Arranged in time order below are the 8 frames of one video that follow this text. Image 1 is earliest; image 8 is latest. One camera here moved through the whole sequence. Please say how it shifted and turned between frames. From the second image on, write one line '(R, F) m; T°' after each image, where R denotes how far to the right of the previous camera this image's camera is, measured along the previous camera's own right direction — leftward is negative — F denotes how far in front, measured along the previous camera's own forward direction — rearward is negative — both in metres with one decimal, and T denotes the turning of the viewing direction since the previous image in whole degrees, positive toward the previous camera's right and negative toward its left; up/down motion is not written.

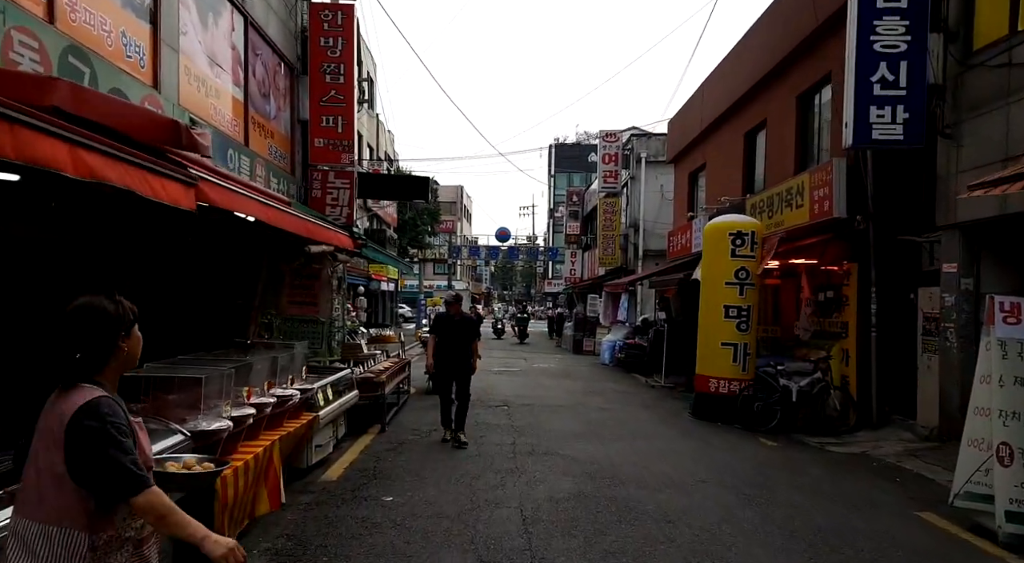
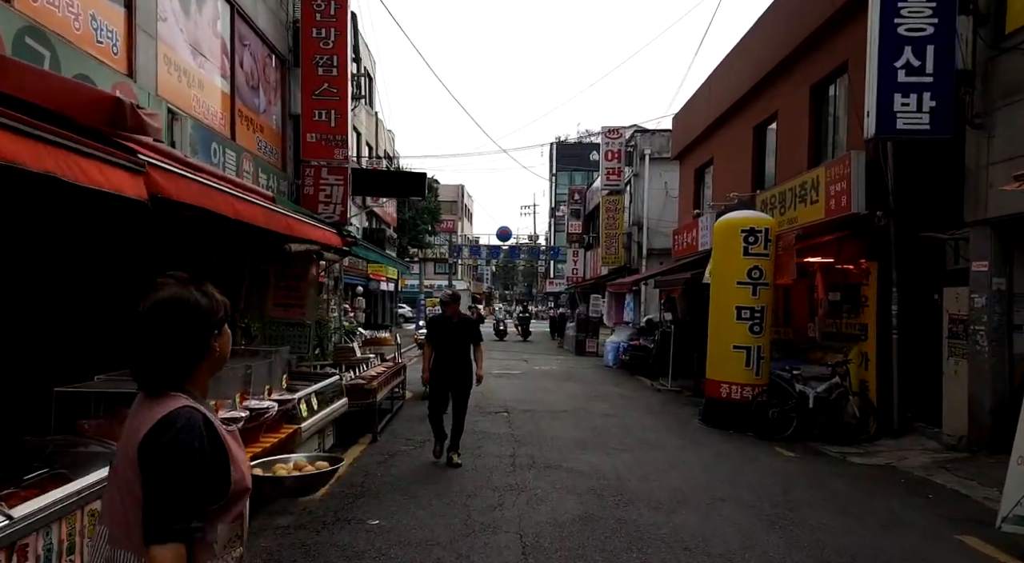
(0.0, +0.5) m; 0°
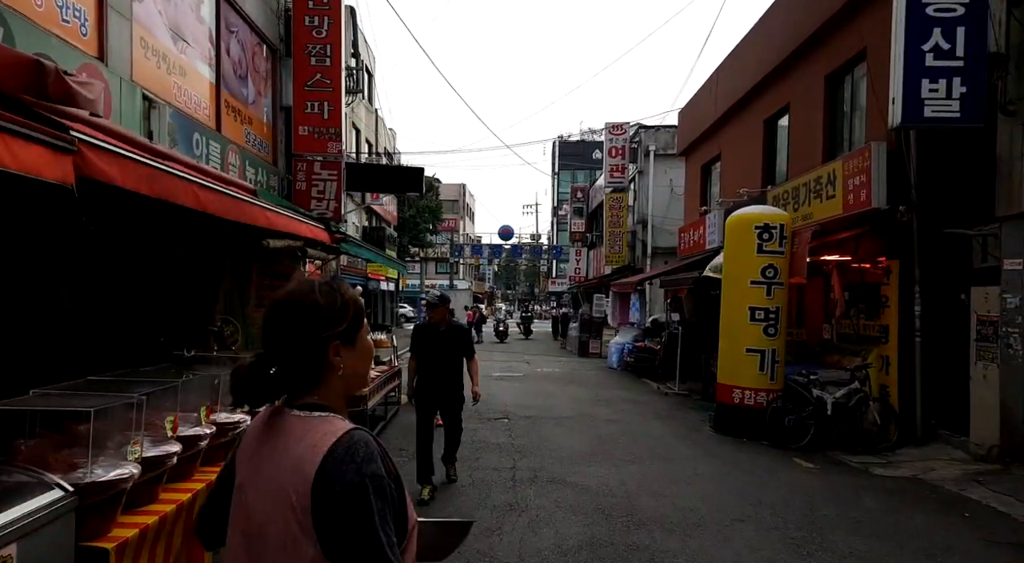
(0.0, +0.5) m; 0°
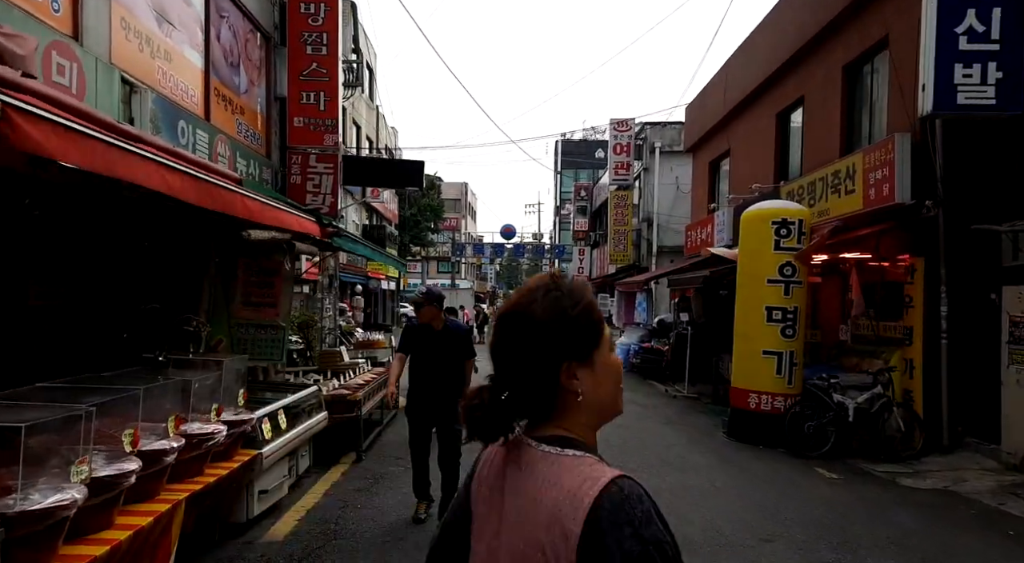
(0.0, +0.4) m; 0°
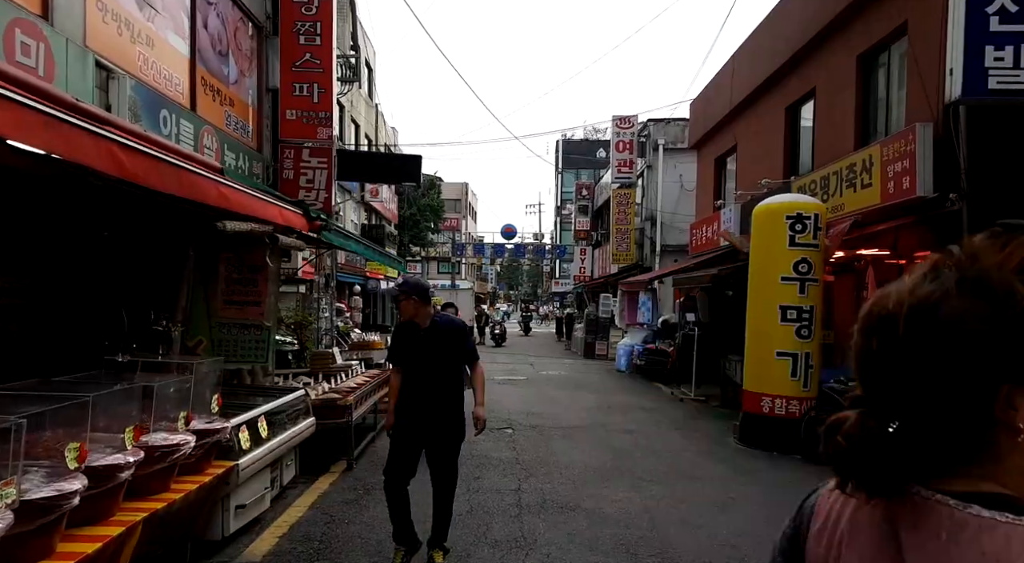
(0.0, +0.4) m; 0°
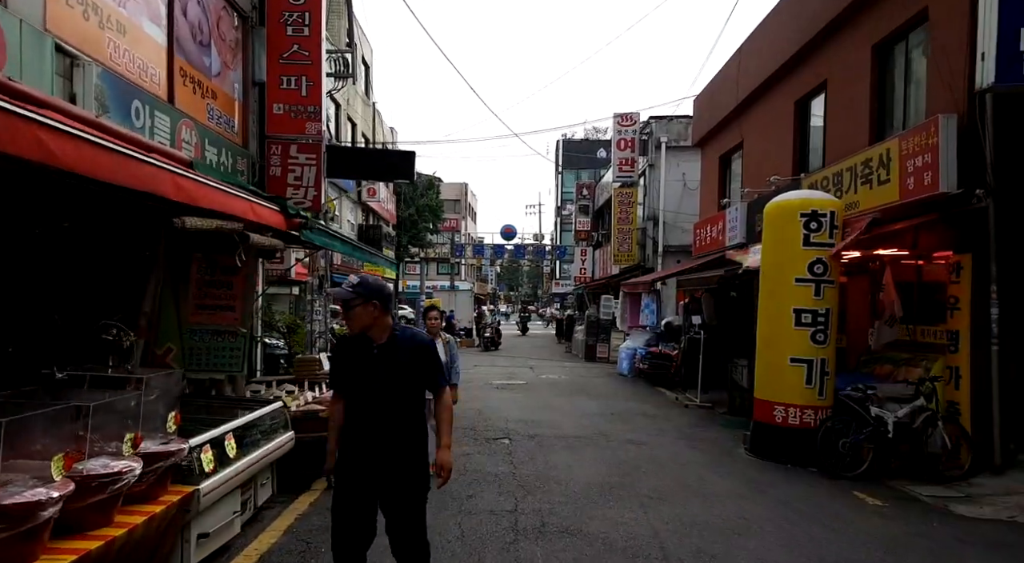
(0.0, +0.5) m; 0°
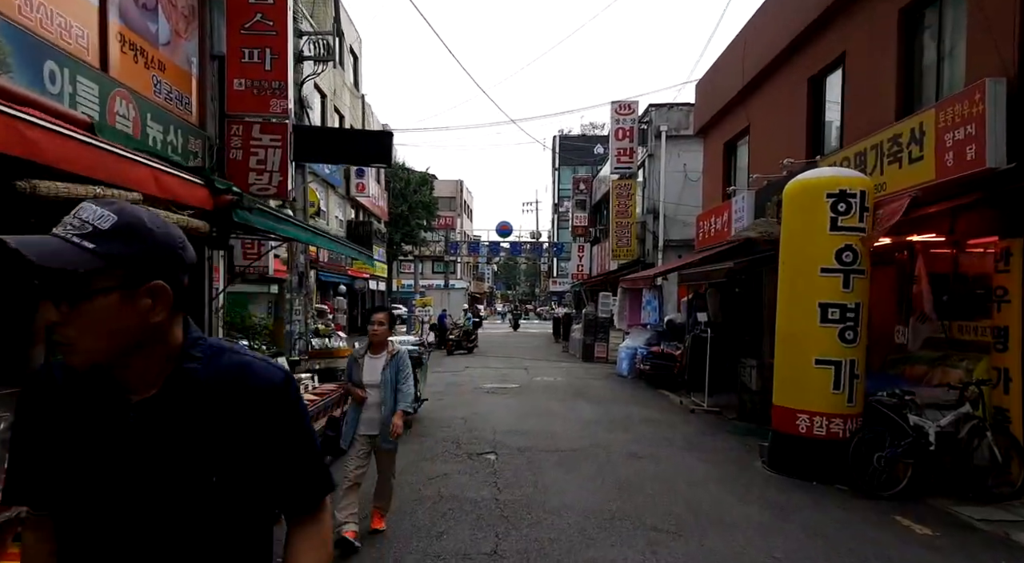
(+0.1, +0.9) m; 0°
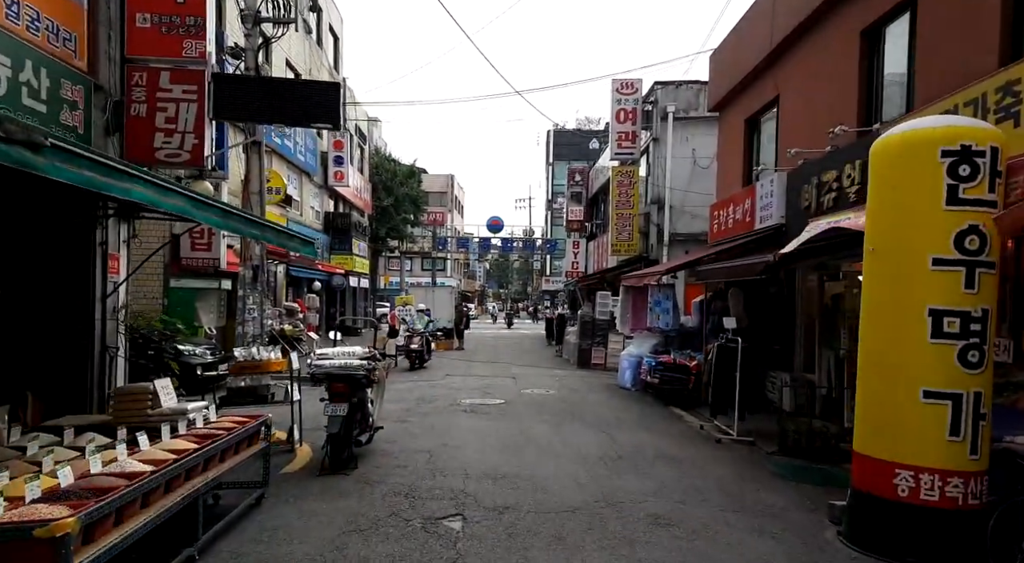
(+0.1, +2.0) m; +1°
